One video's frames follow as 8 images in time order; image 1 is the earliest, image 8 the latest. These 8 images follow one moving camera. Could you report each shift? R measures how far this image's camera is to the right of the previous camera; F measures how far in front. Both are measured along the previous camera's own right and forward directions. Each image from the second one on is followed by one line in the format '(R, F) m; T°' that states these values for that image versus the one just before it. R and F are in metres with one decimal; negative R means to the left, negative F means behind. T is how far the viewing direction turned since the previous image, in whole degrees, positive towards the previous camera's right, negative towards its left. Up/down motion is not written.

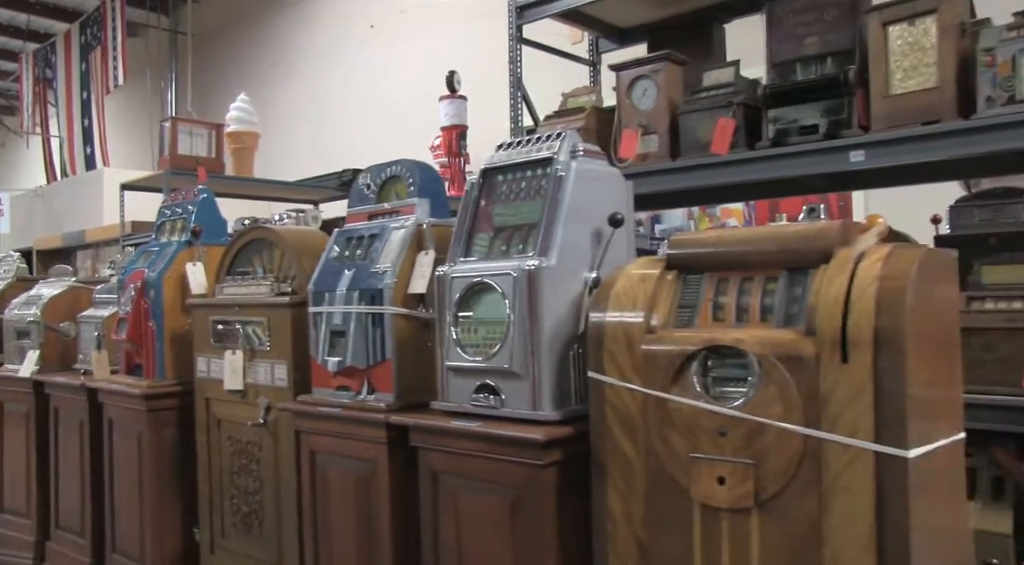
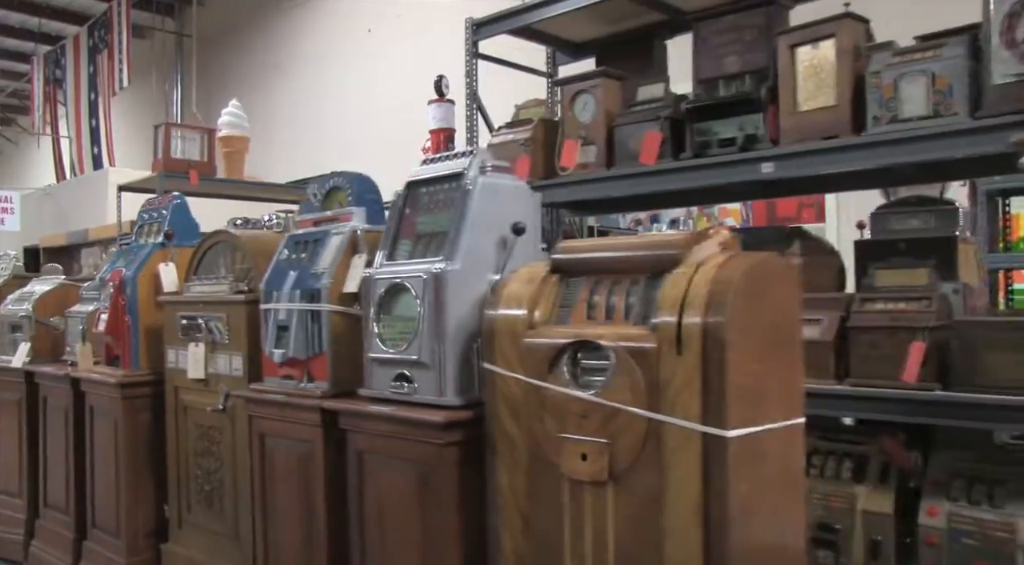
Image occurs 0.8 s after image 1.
(+0.3, -0.3) m; -1°
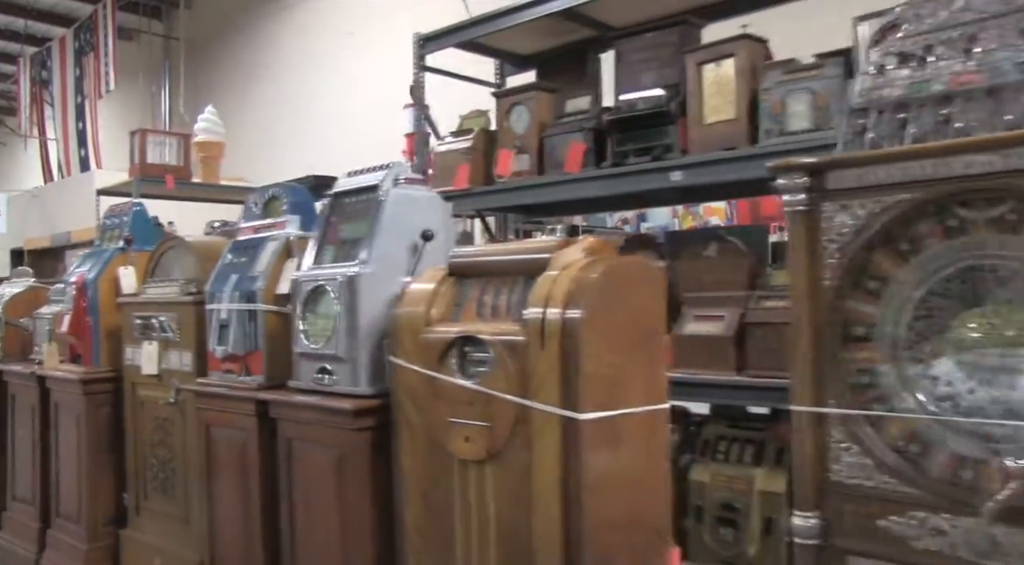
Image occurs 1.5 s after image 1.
(+0.3, -0.2) m; 0°
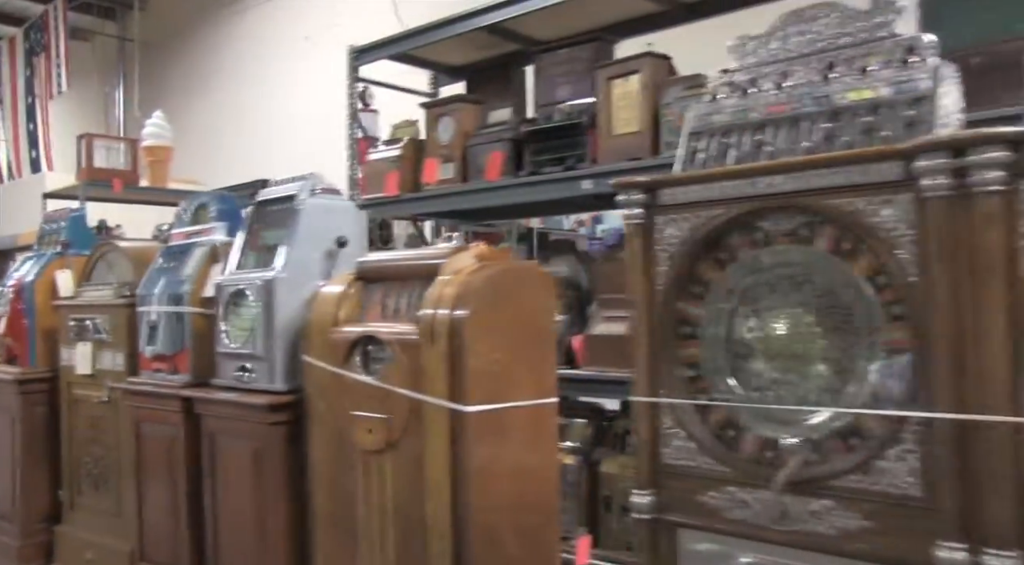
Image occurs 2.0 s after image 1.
(+0.2, -0.2) m; +2°
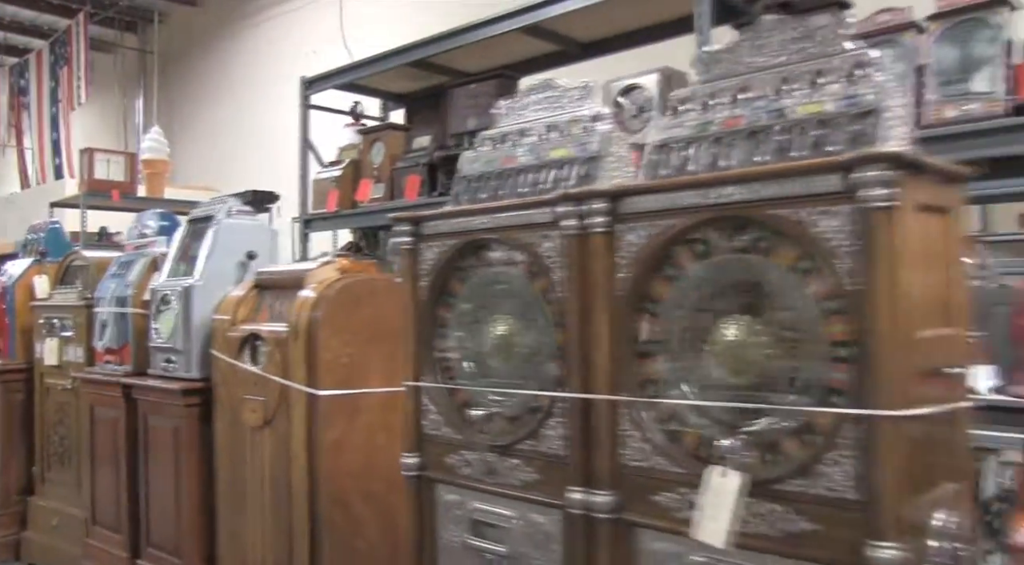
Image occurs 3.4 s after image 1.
(+0.6, -0.5) m; -2°
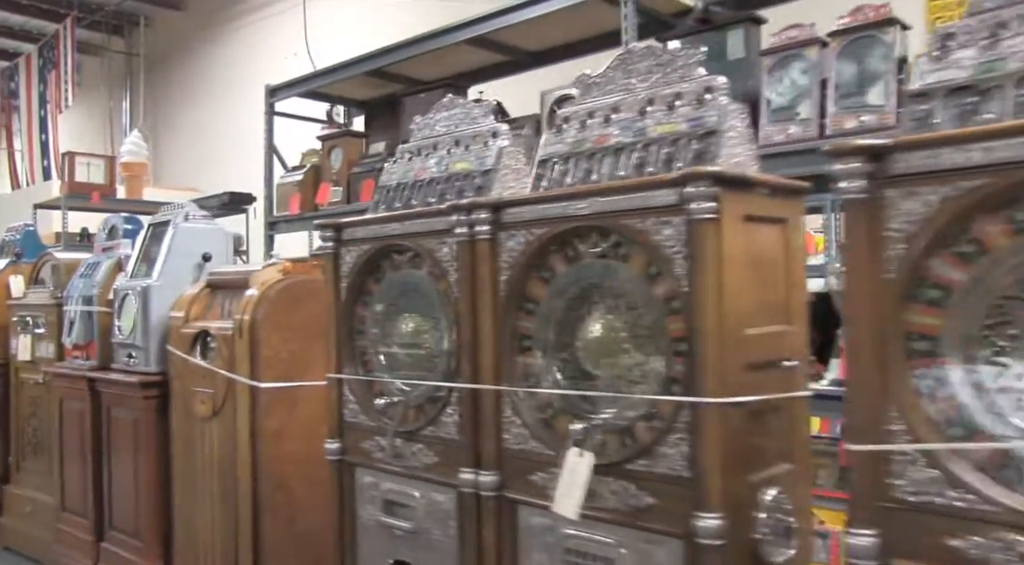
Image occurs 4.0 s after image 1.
(+0.2, -0.2) m; 0°
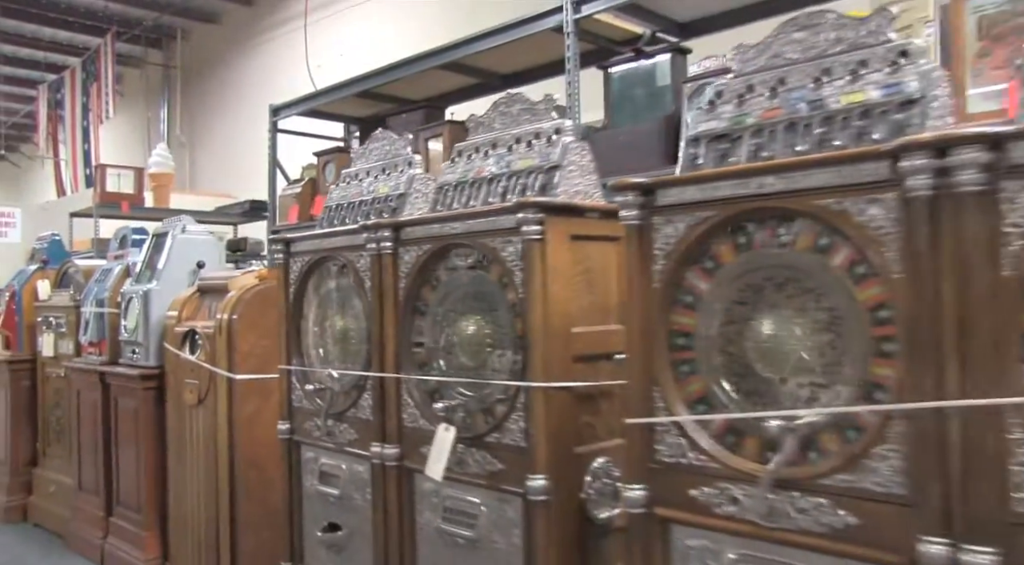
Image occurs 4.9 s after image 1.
(+0.4, -0.4) m; -3°
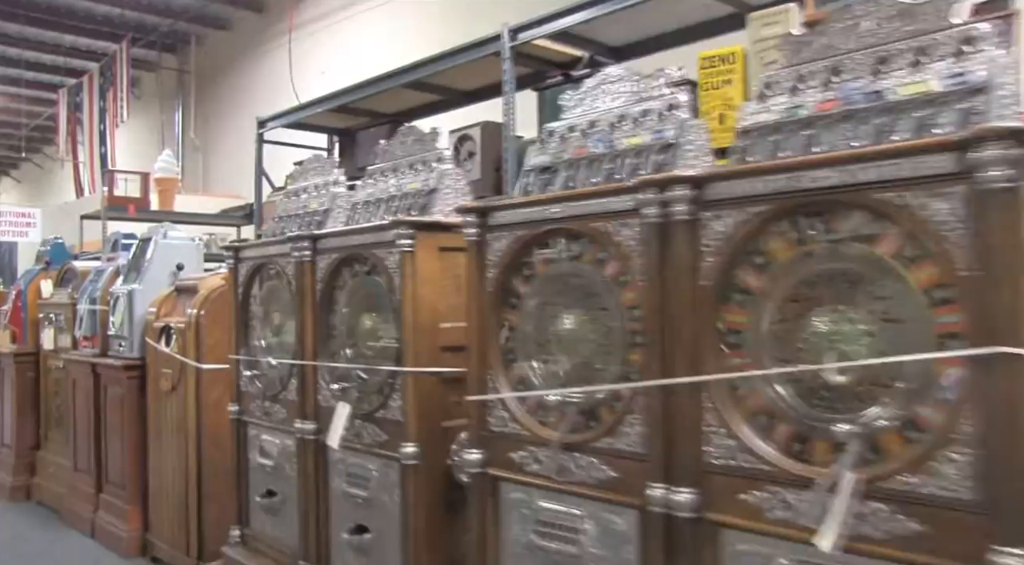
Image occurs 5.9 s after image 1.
(+0.4, -0.4) m; -1°
